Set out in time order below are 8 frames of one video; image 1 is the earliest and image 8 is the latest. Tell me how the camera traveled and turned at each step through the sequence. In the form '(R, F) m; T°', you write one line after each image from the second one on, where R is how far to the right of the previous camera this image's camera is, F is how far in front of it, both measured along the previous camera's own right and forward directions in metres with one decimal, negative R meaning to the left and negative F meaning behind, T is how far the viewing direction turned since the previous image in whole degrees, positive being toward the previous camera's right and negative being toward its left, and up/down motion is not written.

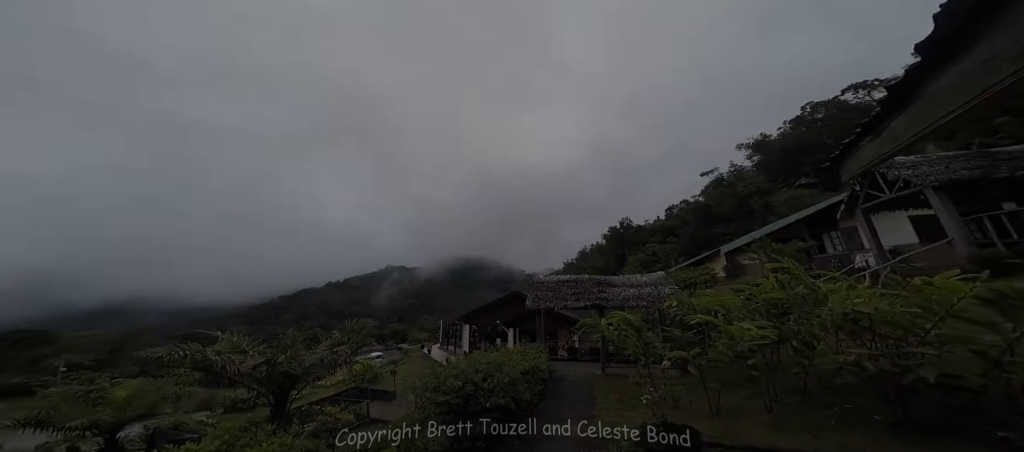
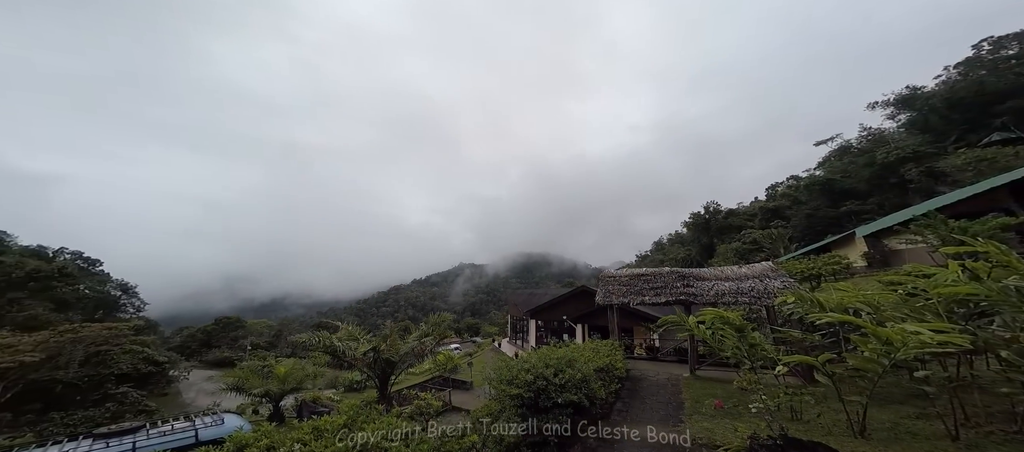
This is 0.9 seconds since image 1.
(-0.1, +0.1) m; -10°
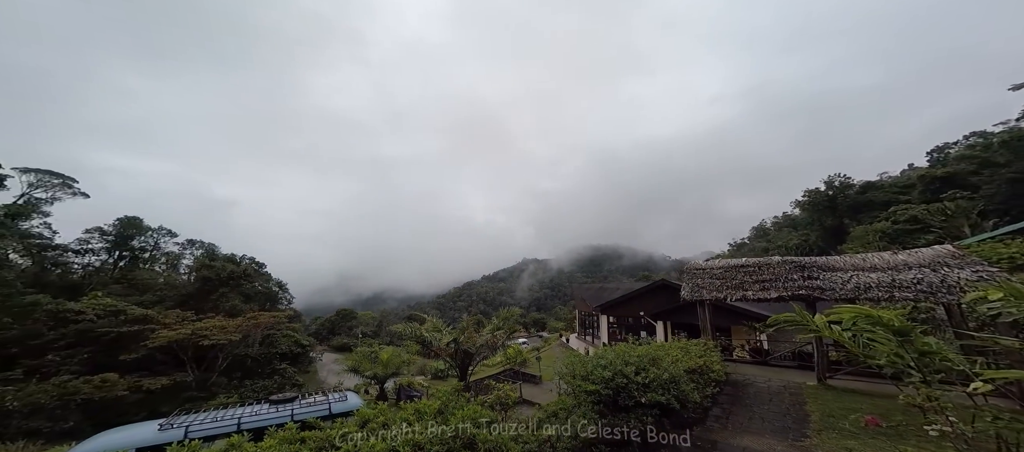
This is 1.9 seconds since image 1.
(-0.2, +0.1) m; -10°
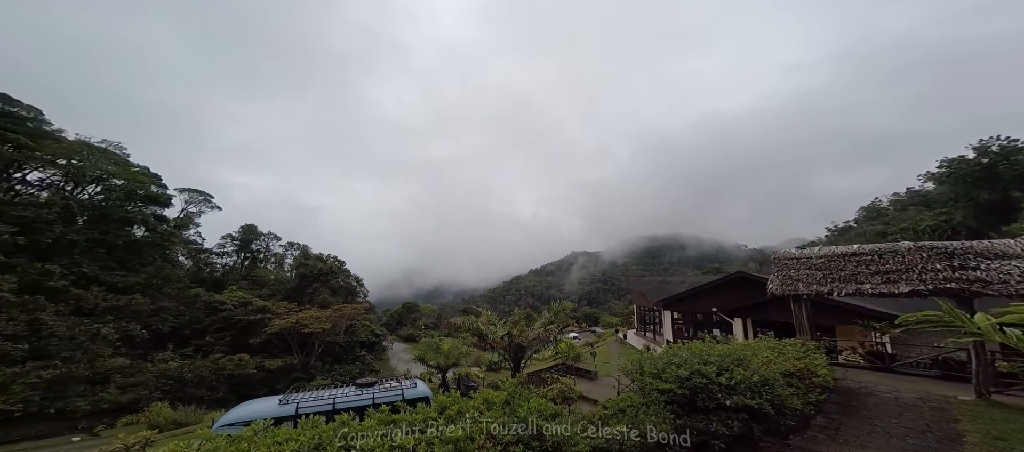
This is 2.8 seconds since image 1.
(-0.2, +0.1) m; -7°
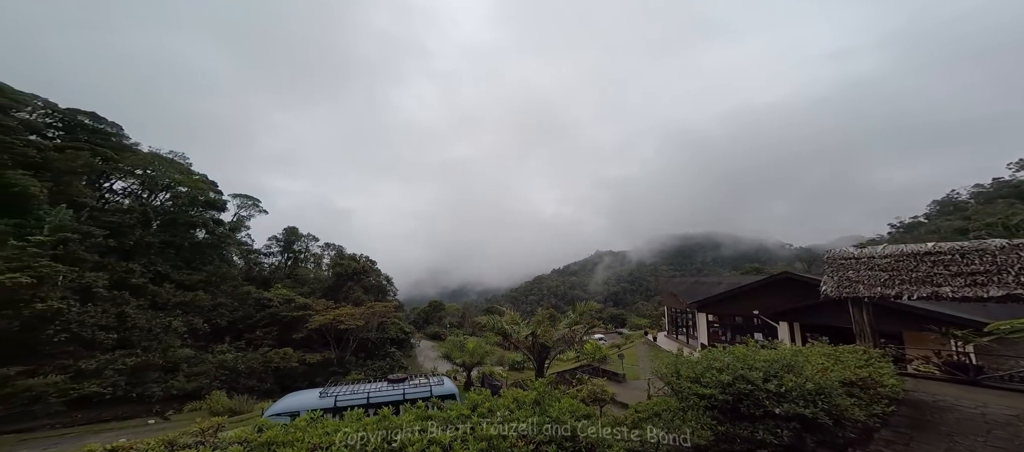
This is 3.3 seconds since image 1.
(-0.2, 0.0) m; -4°
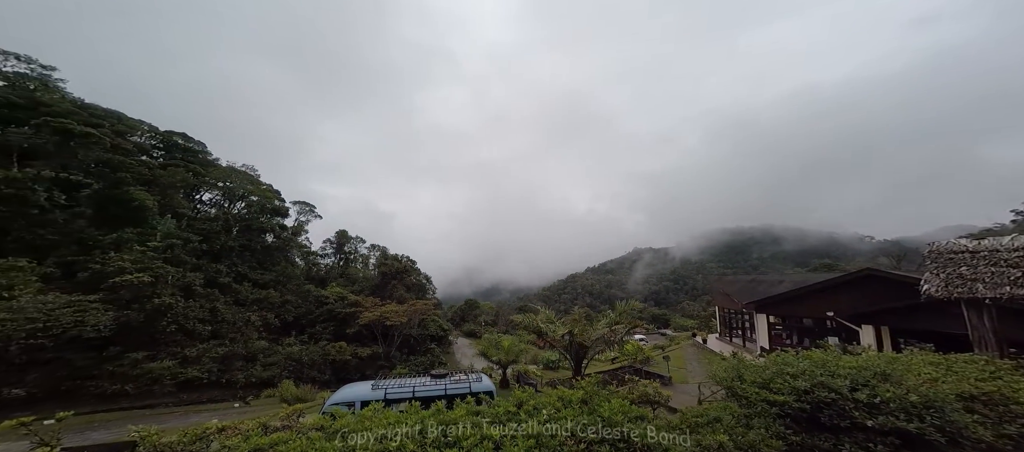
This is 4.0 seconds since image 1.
(-0.3, +0.1) m; -5°
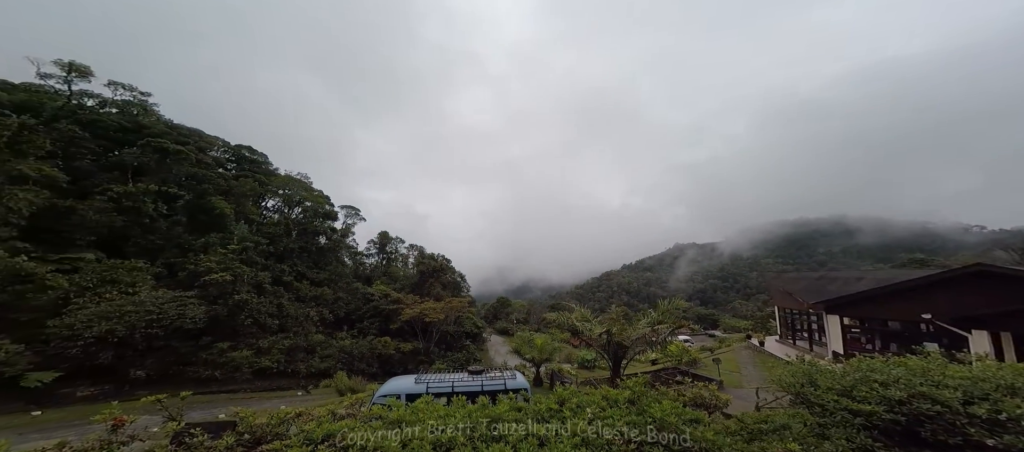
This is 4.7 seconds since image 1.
(-0.3, +0.2) m; -5°
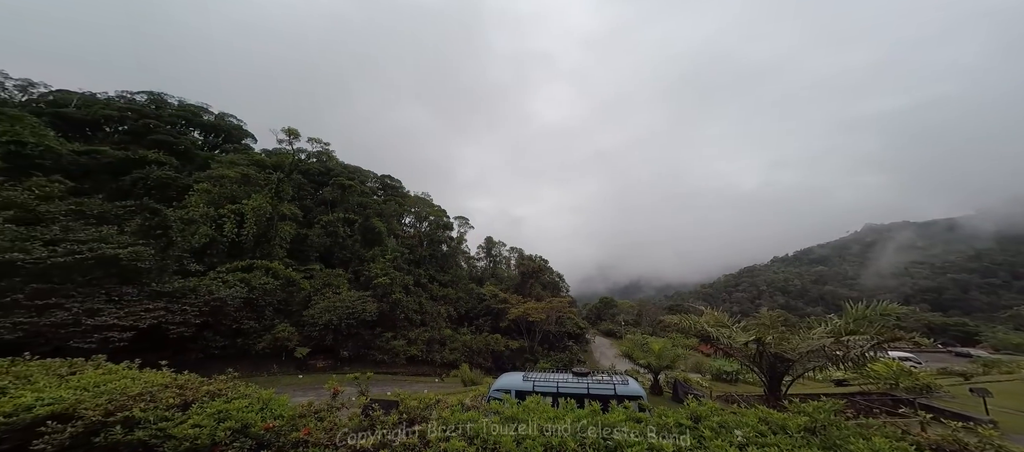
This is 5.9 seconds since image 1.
(-0.7, +1.6) m; -17°
